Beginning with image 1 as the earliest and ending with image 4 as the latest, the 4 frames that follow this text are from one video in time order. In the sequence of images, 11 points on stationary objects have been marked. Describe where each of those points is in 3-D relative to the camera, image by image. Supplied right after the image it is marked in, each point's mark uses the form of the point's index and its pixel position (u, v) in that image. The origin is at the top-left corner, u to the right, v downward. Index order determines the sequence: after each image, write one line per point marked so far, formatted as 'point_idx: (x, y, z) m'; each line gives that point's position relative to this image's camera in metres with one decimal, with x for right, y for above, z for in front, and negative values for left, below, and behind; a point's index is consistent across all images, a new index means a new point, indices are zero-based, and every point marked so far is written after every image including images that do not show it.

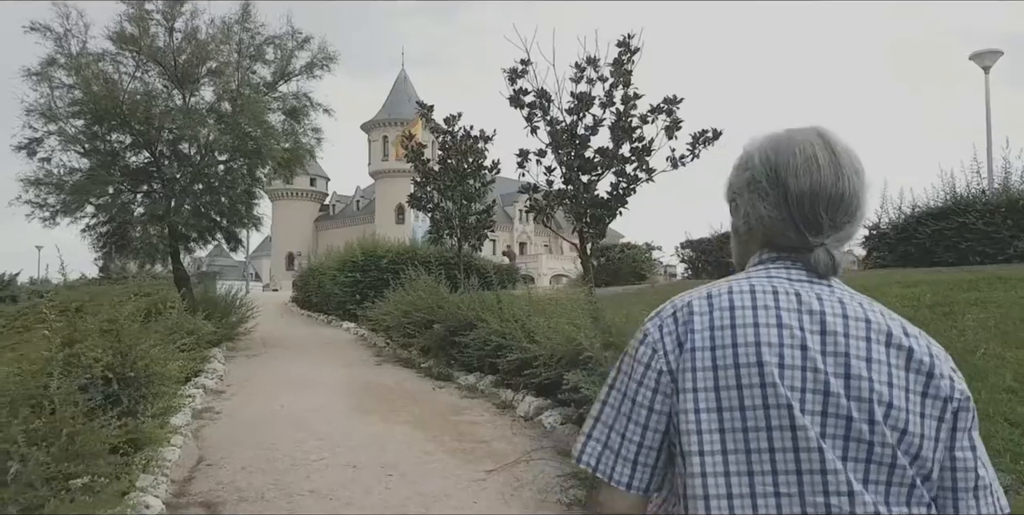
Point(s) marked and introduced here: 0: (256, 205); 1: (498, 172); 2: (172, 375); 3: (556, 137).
0: (-5.3, +1.1, +16.5) m
1: (-0.3, +1.8, +16.6) m
2: (-2.8, -1.0, +6.5) m
3: (+0.6, +1.7, +11.5) m
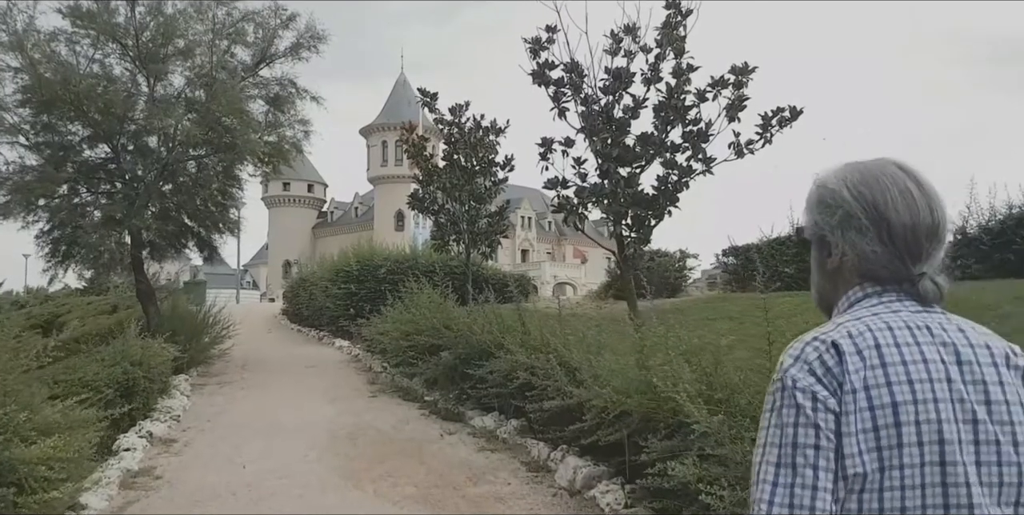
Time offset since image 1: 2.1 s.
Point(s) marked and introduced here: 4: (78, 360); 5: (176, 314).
0: (-5.0, +0.9, +14.4) m
1: (0.0, +1.6, +14.6) m
2: (-2.5, -1.1, +4.4) m
3: (+0.9, +1.6, +9.4) m
4: (-5.1, -1.2, +9.3) m
5: (-5.7, -1.0, +13.5) m
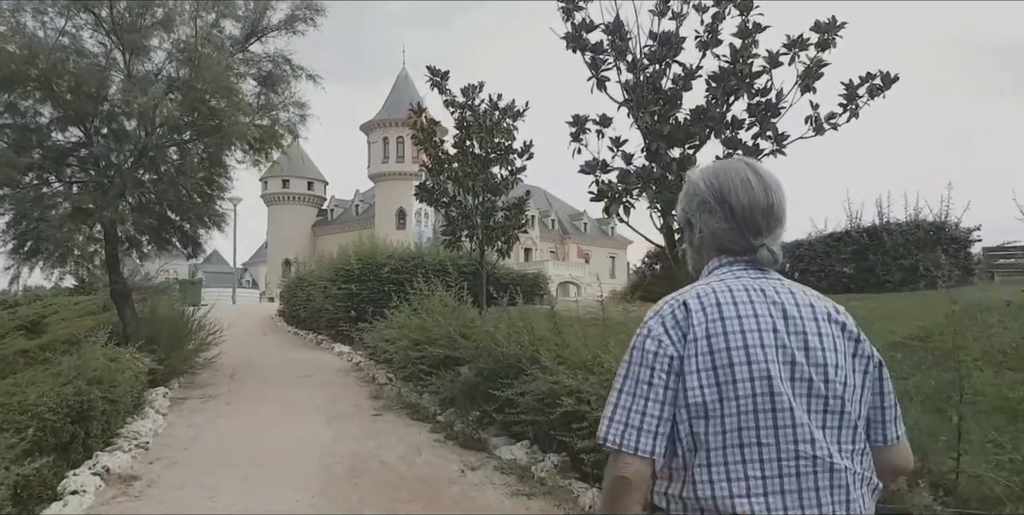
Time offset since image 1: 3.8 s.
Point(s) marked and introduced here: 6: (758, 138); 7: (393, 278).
0: (-4.7, +0.9, +12.9) m
1: (+0.3, +1.7, +13.1) m
2: (-2.2, -1.0, +3.0) m
3: (+1.2, +1.6, +8.0) m
4: (-4.8, -1.2, +7.9) m
5: (-5.4, -0.9, +12.0) m
6: (+2.3, +1.1, +7.5) m
7: (-2.3, -0.4, +15.7) m
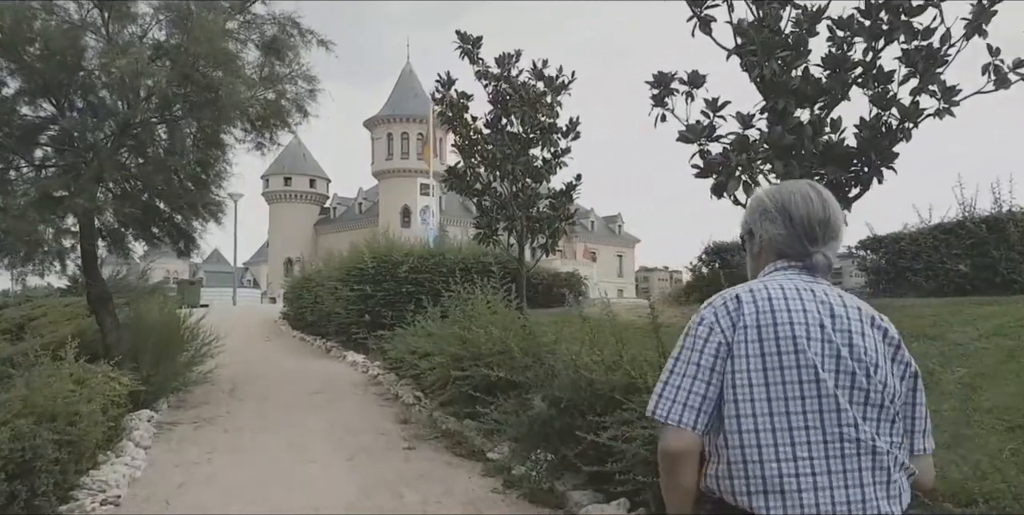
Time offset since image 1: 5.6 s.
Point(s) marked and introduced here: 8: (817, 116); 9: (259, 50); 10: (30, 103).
0: (-4.1, +1.0, +11.2) m
1: (+0.9, +1.7, +11.4) m
2: (-1.6, -1.0, +1.2) m
3: (+1.8, +1.7, +6.2) m
4: (-4.2, -1.1, +6.1) m
5: (-4.8, -0.9, +10.3) m
6: (+2.9, +1.2, +5.7) m
7: (-1.7, -0.3, +13.9) m
8: (+2.2, +1.0, +5.8) m
9: (-3.6, +2.9, +11.2) m
10: (-6.0, +1.9, +9.8) m
